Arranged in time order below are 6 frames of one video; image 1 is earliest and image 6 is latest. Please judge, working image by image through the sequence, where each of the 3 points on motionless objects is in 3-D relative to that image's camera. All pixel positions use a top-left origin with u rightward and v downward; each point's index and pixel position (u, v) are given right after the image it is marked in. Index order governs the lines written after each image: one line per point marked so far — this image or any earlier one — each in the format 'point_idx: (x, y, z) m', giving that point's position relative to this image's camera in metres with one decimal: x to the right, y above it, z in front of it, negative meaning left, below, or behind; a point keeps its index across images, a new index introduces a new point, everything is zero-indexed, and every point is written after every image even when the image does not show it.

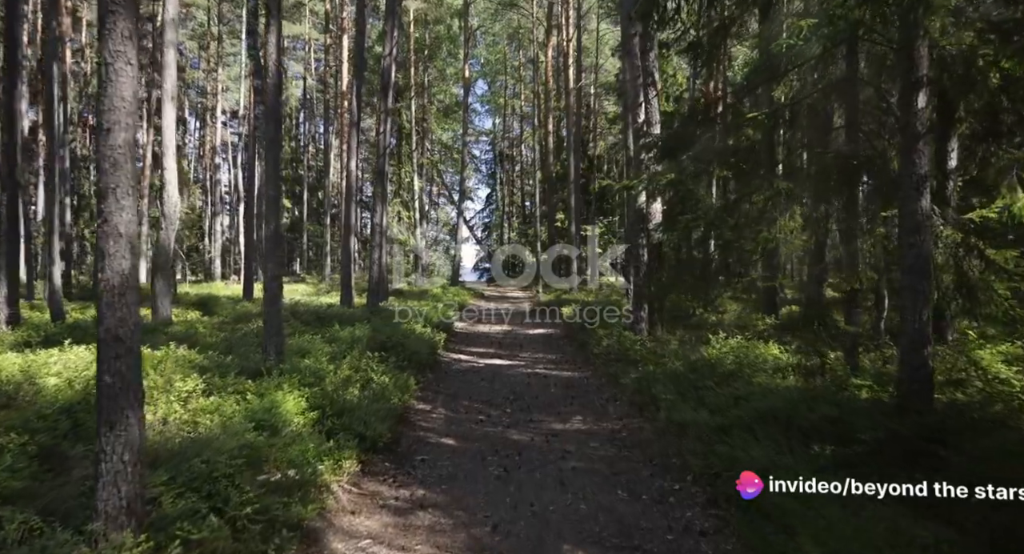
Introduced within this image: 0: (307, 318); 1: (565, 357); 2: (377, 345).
0: (-5.1, -1.0, +14.3) m
1: (+1.3, -2.0, +14.1) m
2: (-2.7, -1.4, +11.6) m
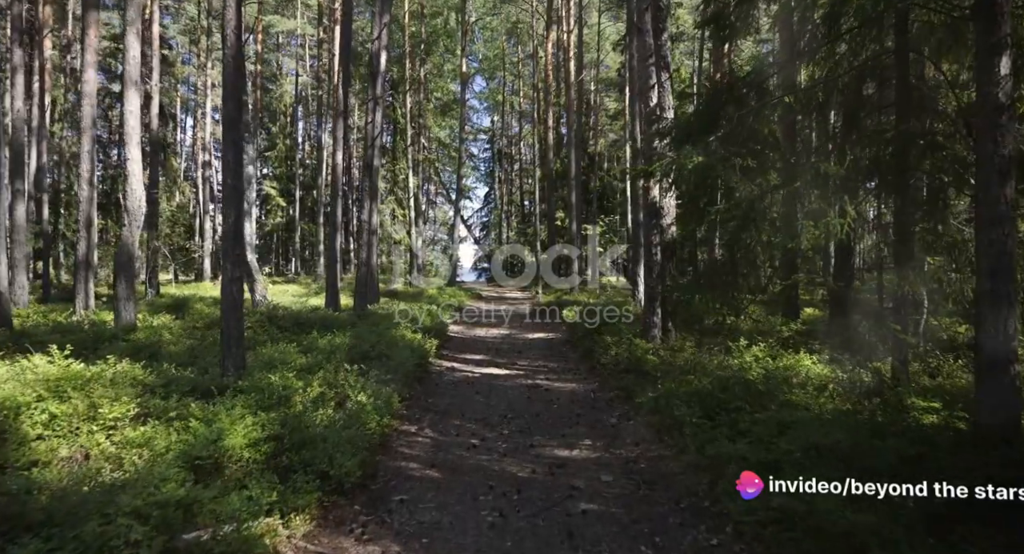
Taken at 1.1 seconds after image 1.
0: (-5.1, -1.0, +13.0) m
1: (+1.3, -2.0, +12.8) m
2: (-2.7, -1.4, +10.3) m
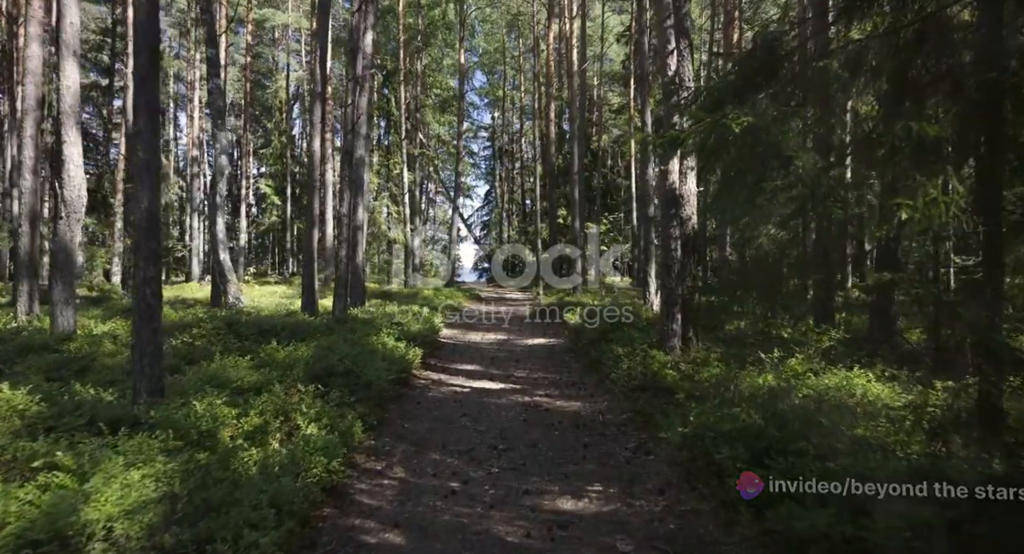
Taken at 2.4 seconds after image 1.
0: (-5.2, -1.0, +11.3) m
1: (+1.2, -2.0, +11.1) m
2: (-2.9, -1.4, +8.6) m
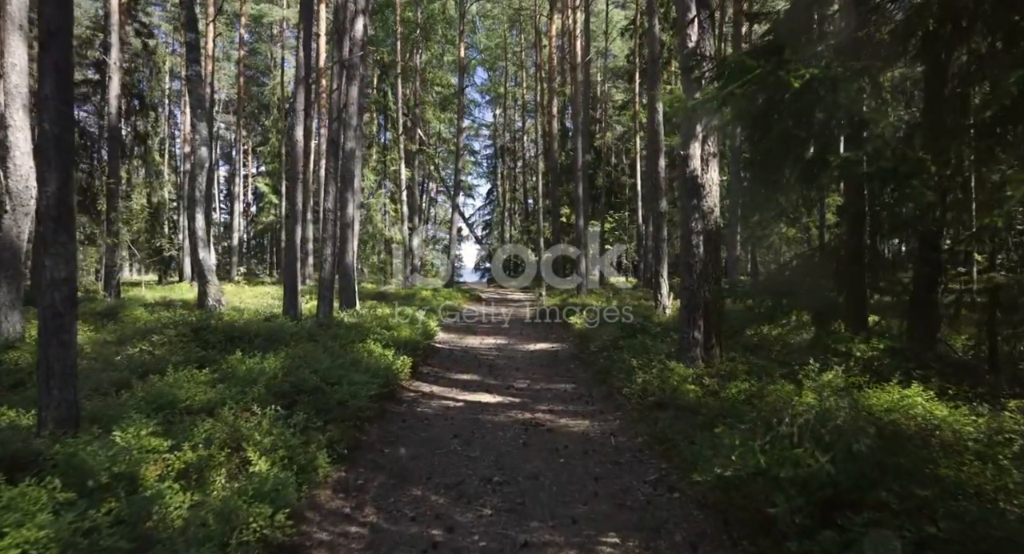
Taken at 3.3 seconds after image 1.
0: (-5.2, -1.0, +10.2) m
1: (+1.2, -2.0, +9.9) m
2: (-2.9, -1.4, +7.4) m
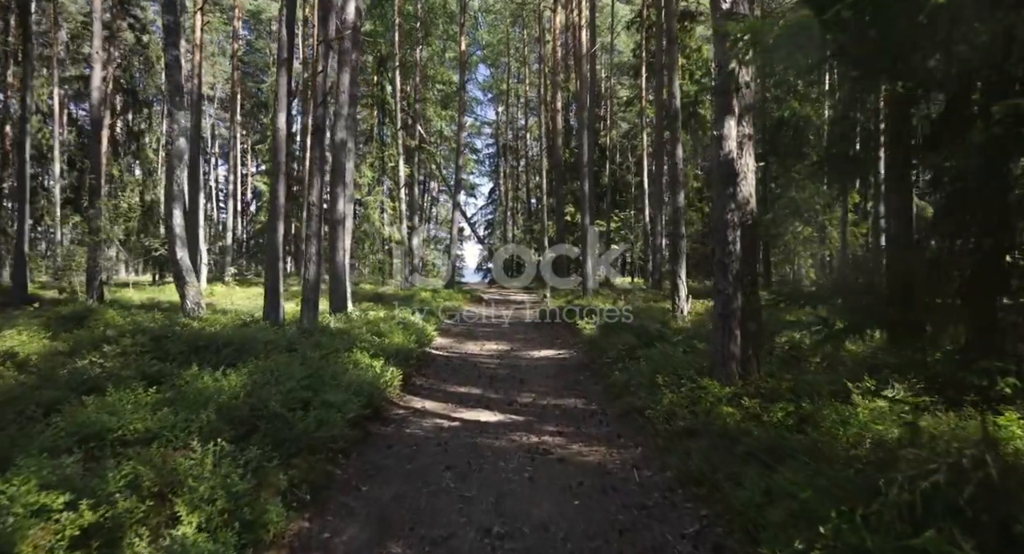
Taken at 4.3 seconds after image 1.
0: (-5.2, -1.1, +8.9) m
1: (+1.2, -2.0, +8.7) m
2: (-2.8, -1.4, +6.2) m
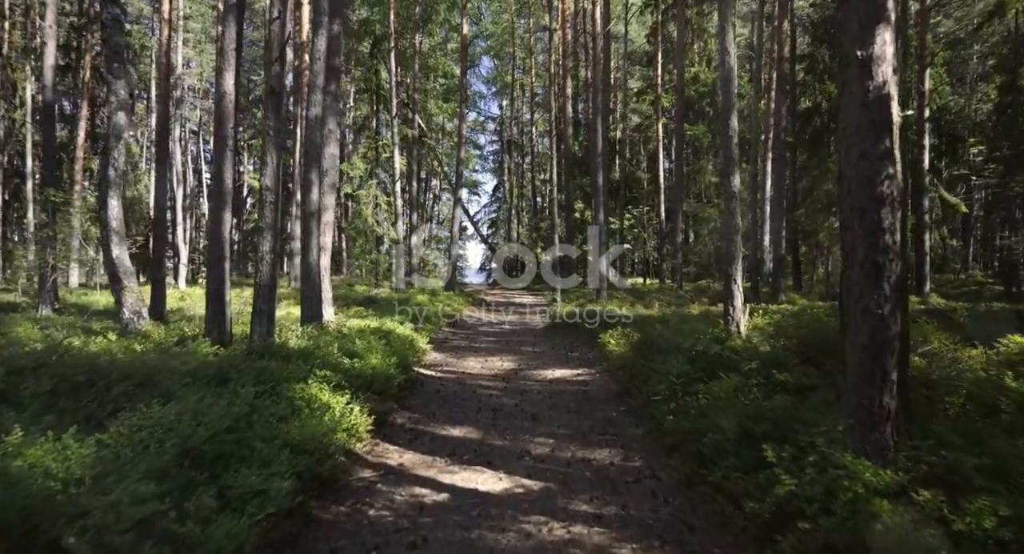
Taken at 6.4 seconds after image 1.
0: (-5.0, -1.1, +6.3) m
1: (+1.4, -2.1, +5.9) m
2: (-2.7, -1.5, +3.5) m
